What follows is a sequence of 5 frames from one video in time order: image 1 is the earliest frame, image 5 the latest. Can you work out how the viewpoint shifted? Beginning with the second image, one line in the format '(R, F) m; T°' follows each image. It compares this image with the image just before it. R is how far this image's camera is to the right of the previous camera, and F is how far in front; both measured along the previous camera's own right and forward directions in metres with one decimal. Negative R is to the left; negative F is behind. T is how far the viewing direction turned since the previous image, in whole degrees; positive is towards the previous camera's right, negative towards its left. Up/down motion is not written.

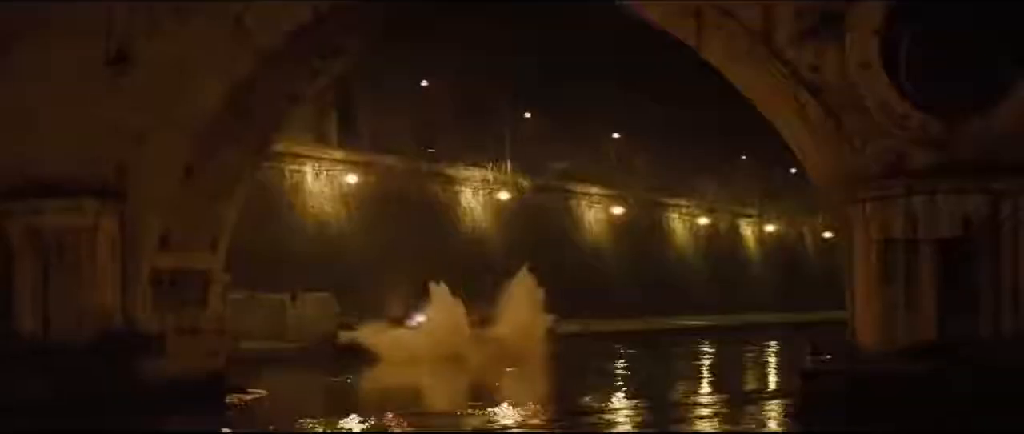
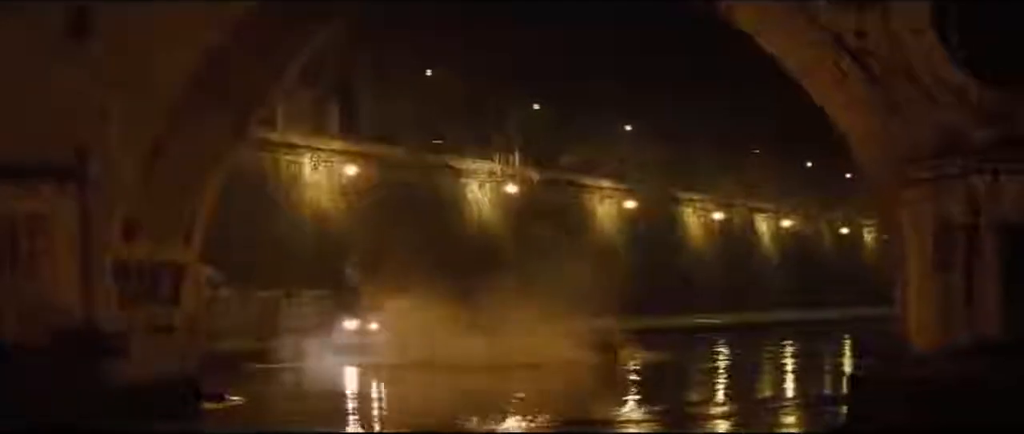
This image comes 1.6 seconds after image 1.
(+0.1, +1.5) m; 0°
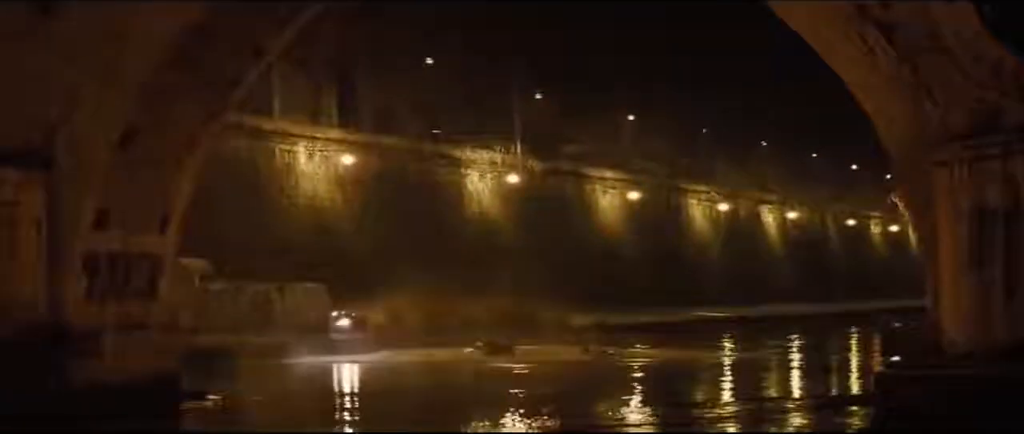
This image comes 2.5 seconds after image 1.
(0.0, +0.9) m; 0°
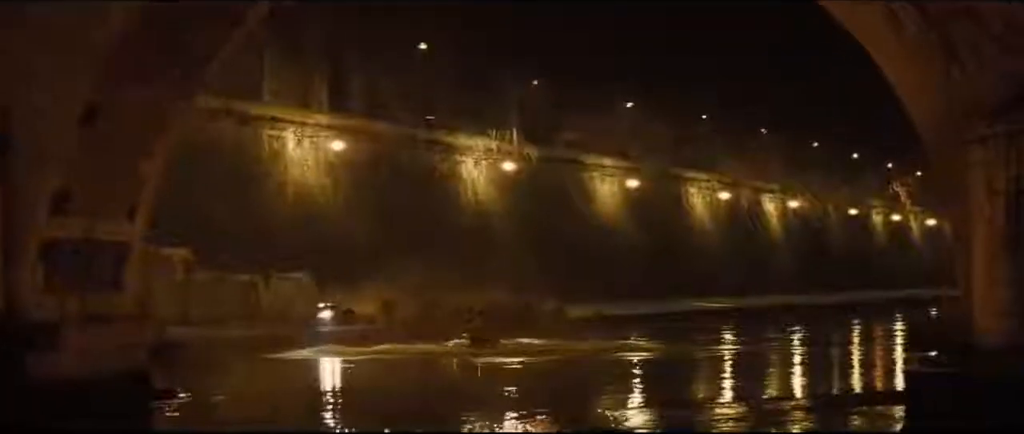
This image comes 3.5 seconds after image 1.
(0.0, +1.0) m; 0°
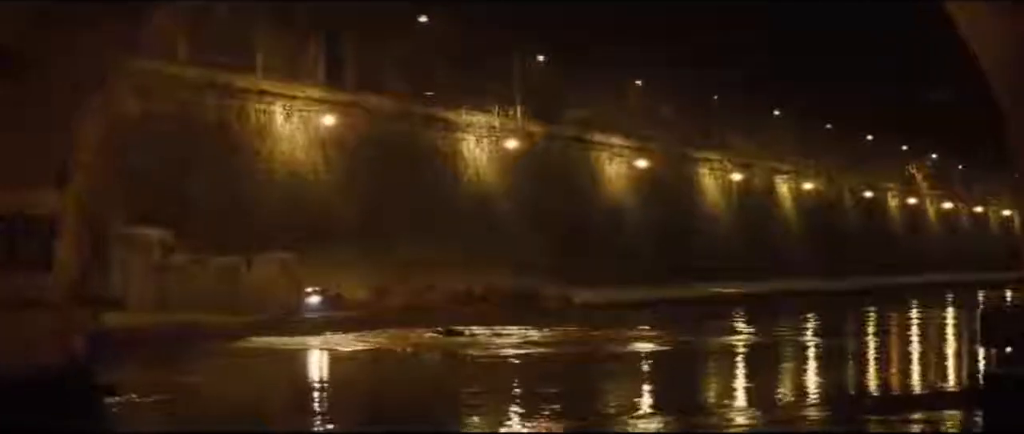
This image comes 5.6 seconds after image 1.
(+0.1, +1.7) m; 0°
